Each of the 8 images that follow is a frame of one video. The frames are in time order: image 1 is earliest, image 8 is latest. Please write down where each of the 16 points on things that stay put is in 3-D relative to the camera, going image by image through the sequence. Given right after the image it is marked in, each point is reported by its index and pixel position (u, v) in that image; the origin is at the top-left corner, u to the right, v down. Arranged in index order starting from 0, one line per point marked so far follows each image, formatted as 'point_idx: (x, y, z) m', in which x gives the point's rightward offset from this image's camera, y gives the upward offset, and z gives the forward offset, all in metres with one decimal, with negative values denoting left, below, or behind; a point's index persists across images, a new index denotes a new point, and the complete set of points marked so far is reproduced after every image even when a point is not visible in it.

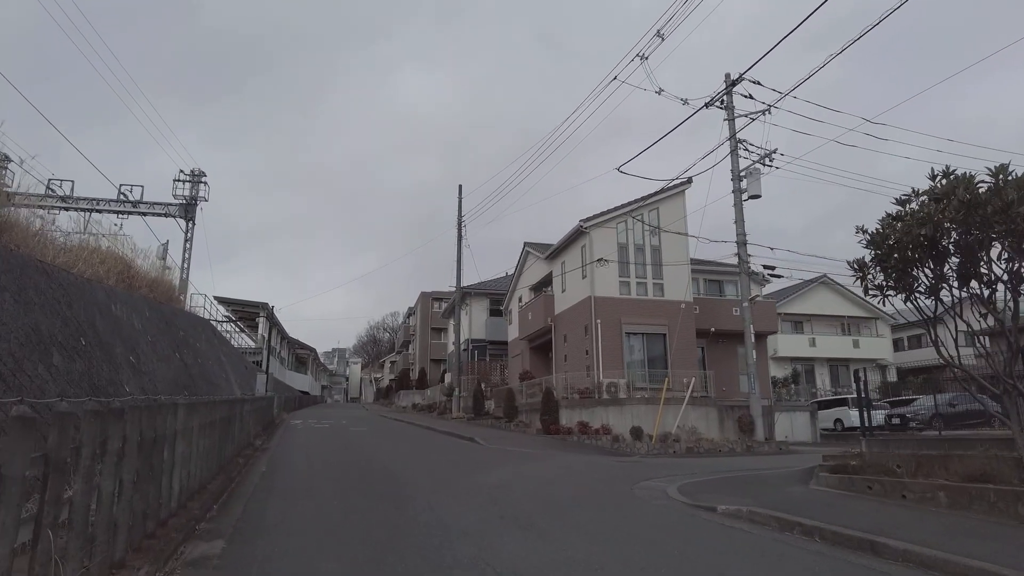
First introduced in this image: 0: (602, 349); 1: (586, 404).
0: (+2.7, -1.8, +19.6) m
1: (+2.0, -3.2, +18.1) m
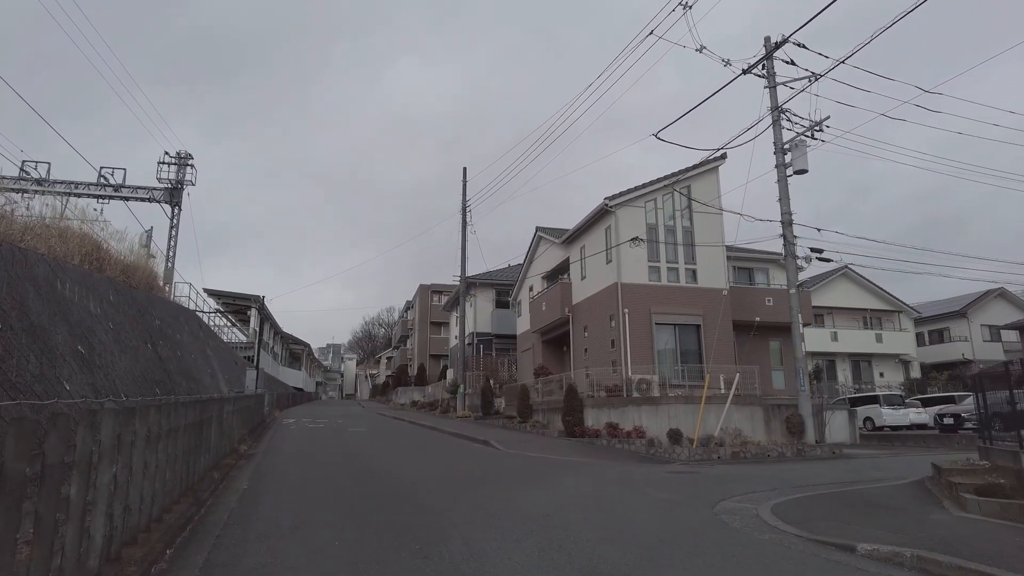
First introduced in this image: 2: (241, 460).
0: (+3.2, -1.4, +17.5) m
1: (+2.5, -2.8, +16.1) m
2: (-5.0, -3.2, +12.2) m
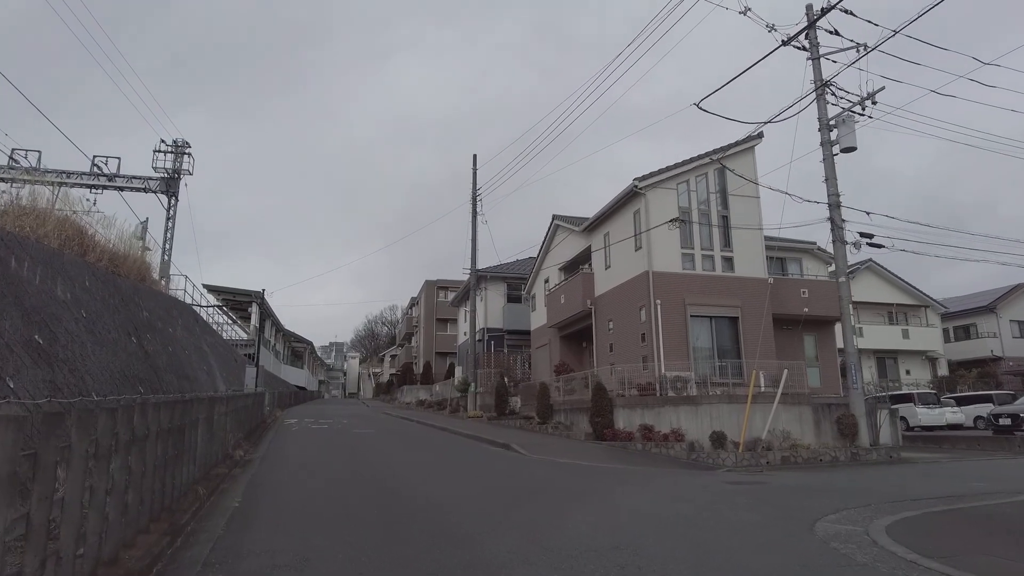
0: (+3.7, -1.2, +16.0) m
1: (+3.1, -2.6, +14.6) m
2: (-4.5, -3.0, +10.7) m
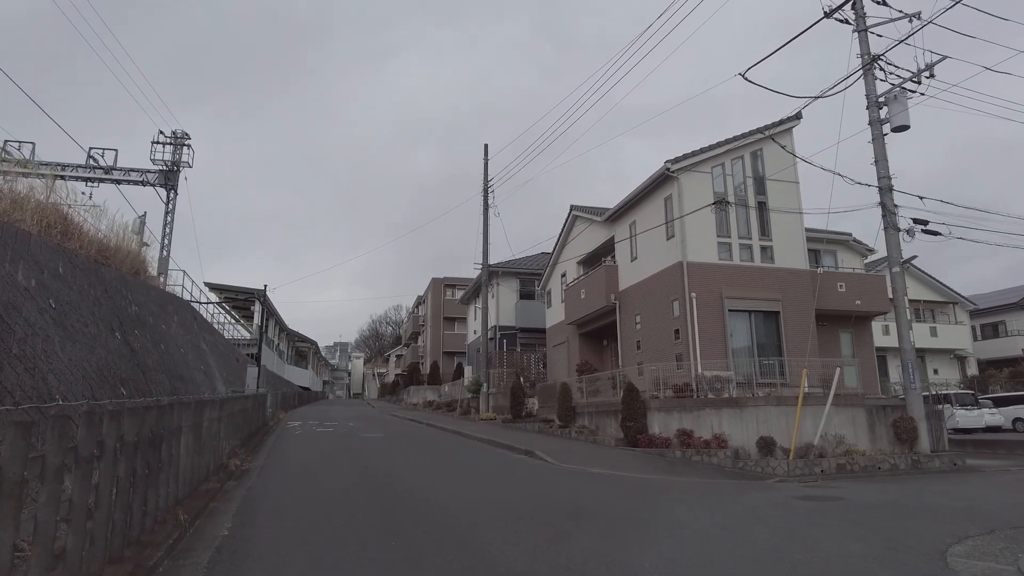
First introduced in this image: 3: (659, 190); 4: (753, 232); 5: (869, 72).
0: (+4.2, -1.0, +14.7) m
1: (+3.5, -2.4, +13.3) m
2: (-4.1, -2.8, +9.4) m
3: (+3.7, +2.5, +16.3) m
4: (+5.9, +1.4, +16.0) m
5: (+8.3, +5.1, +15.2) m
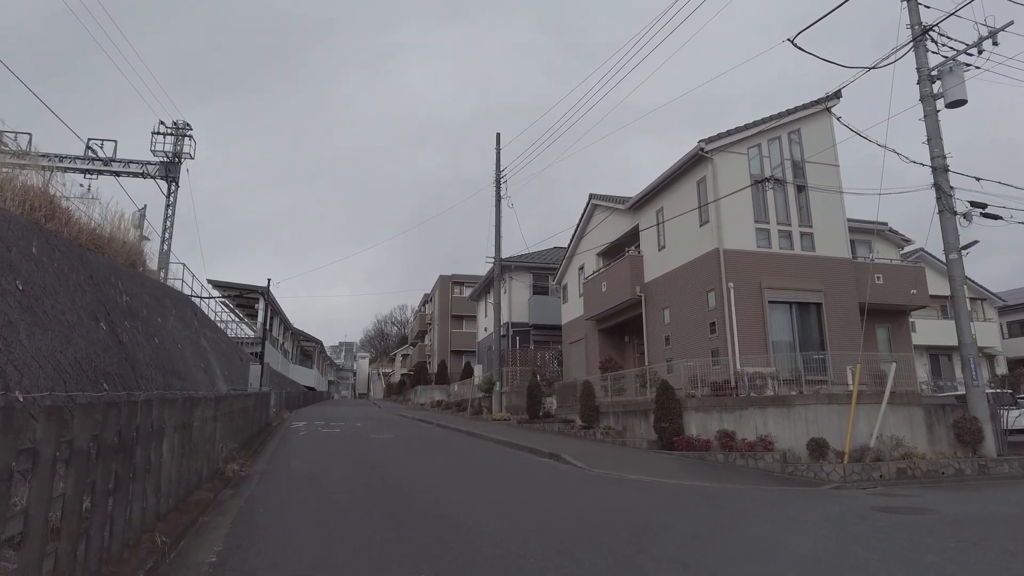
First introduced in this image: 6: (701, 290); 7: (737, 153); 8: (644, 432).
0: (+4.7, -0.7, +13.6) m
1: (+4.0, -2.1, +12.1) m
2: (-3.6, -2.6, +8.3) m
3: (+4.2, +2.7, +15.1) m
4: (+6.4, +1.6, +14.9) m
5: (+8.8, +5.3, +14.0) m
6: (+4.2, 0.0, +14.4) m
7: (+5.1, +3.1, +14.8) m
8: (+2.8, -3.1, +13.9) m
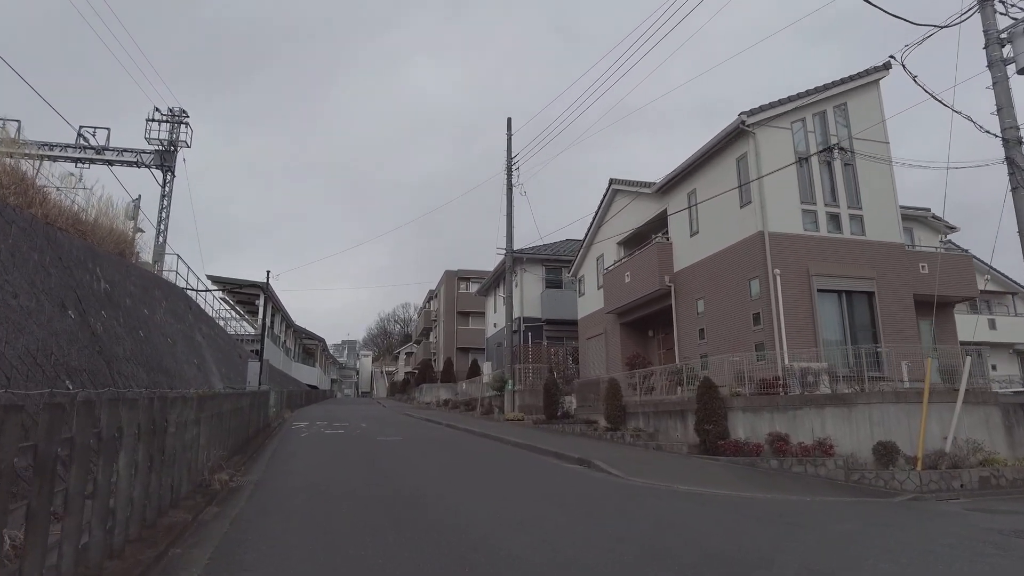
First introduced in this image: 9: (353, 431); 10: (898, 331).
0: (+5.1, -0.5, +12.2) m
1: (+4.4, -1.9, +10.8) m
2: (-3.2, -2.3, +7.0) m
3: (+4.6, +2.9, +13.8) m
4: (+6.8, +1.9, +13.5) m
5: (+9.2, +5.5, +12.6) m
6: (+4.6, +0.2, +13.1) m
7: (+5.5, +3.4, +13.4) m
8: (+3.2, -2.8, +12.6) m
9: (-4.3, -3.9, +17.6) m
10: (+7.7, -0.9, +13.0) m
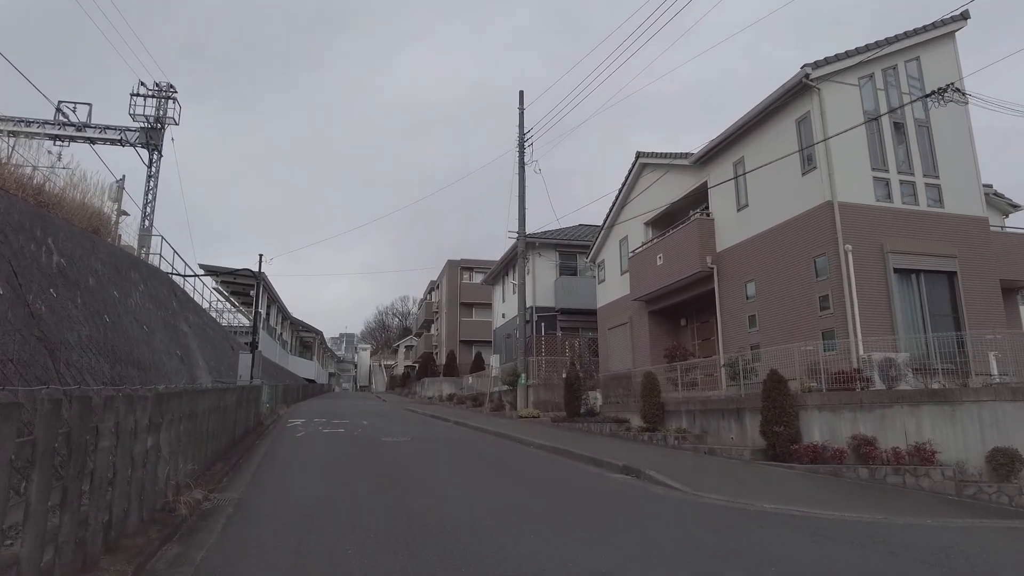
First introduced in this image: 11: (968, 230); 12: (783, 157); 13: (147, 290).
0: (+5.6, -0.2, +10.5) m
1: (+4.9, -1.6, +9.1) m
2: (-2.7, -2.0, +5.3) m
3: (+5.1, +3.3, +12.0) m
4: (+7.3, +2.2, +11.8) m
5: (+9.7, +5.9, +10.9) m
6: (+5.1, +0.6, +11.3) m
7: (+6.0, +3.7, +11.7) m
8: (+3.7, -2.5, +10.9) m
9: (-3.8, -3.5, +15.9) m
10: (+8.2, -0.5, +11.3) m
11: (+8.1, +1.0, +11.6) m
12: (+5.0, +2.4, +12.0) m
13: (-8.2, 0.0, +14.7) m
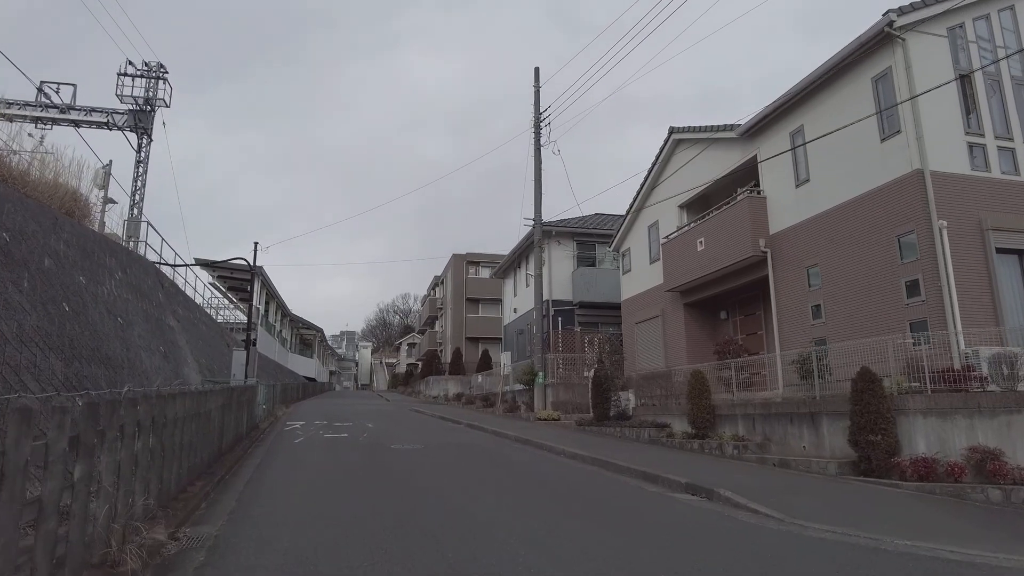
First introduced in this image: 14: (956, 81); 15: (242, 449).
0: (+6.1, +0.1, +8.9) m
1: (+5.4, -1.3, +7.4) m
2: (-2.2, -1.8, +3.7) m
3: (+5.6, +3.6, +10.4) m
4: (+7.8, +2.5, +10.1) m
5: (+10.2, +6.1, +9.2) m
6: (+5.6, +0.8, +9.7) m
7: (+6.5, +4.0, +10.0) m
8: (+4.2, -2.2, +9.2) m
9: (-3.3, -3.2, +14.3) m
10: (+8.7, -0.3, +9.6) m
11: (+8.6, +1.3, +10.0) m
12: (+5.5, +2.6, +10.4) m
13: (-7.7, +0.2, +13.0) m
14: (+6.7, +3.1, +9.8) m
15: (-4.6, -2.7, +11.0) m
